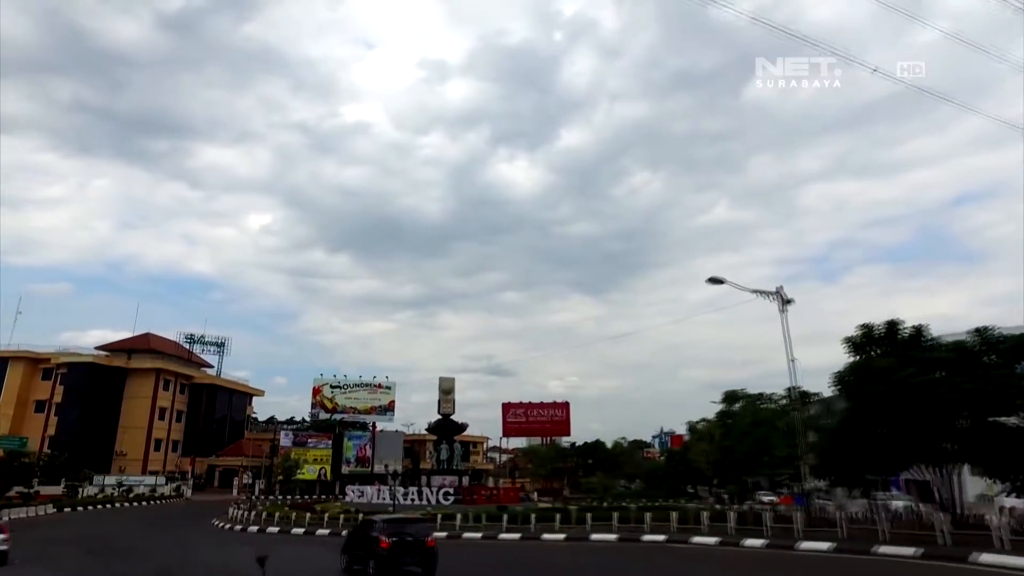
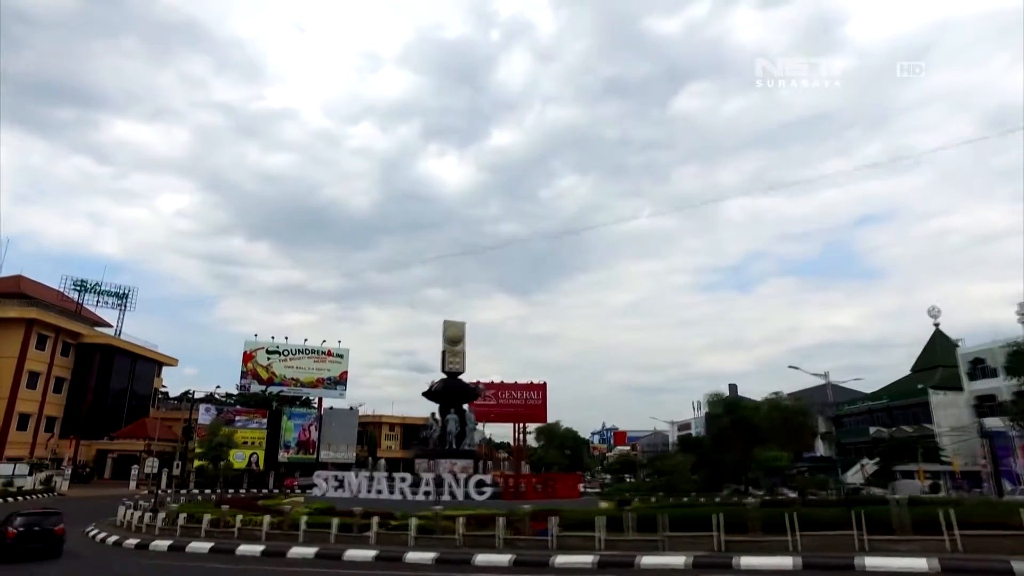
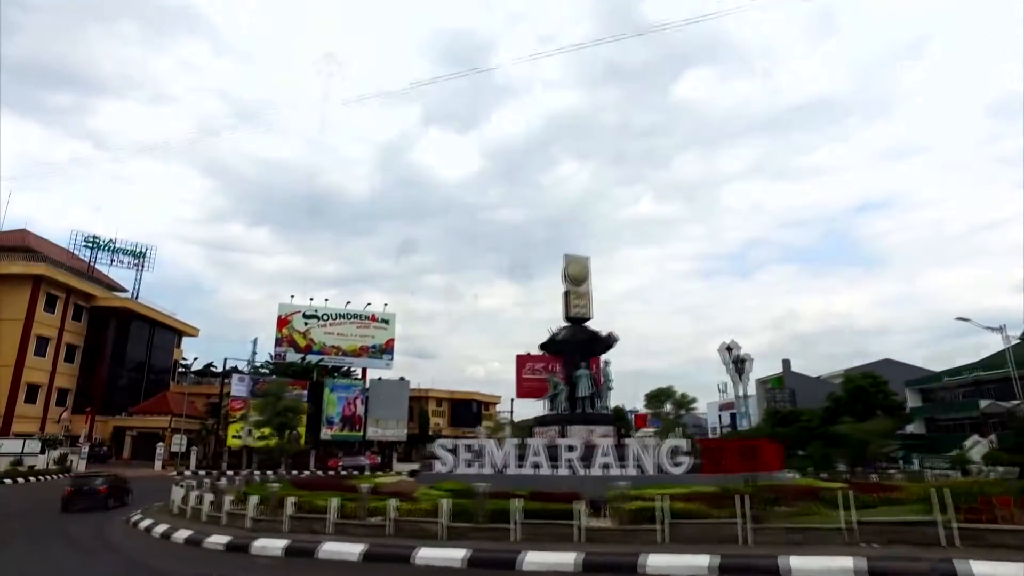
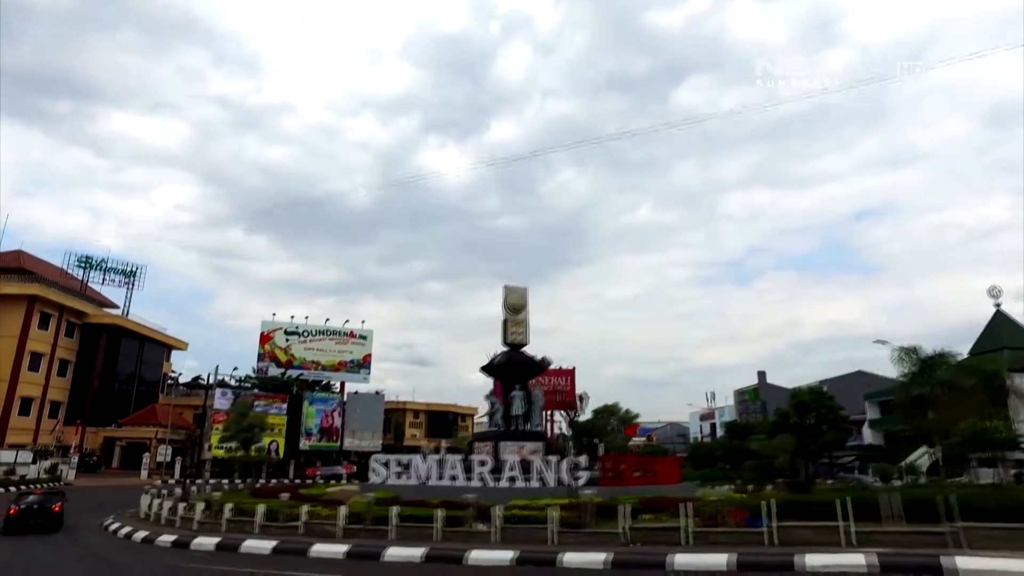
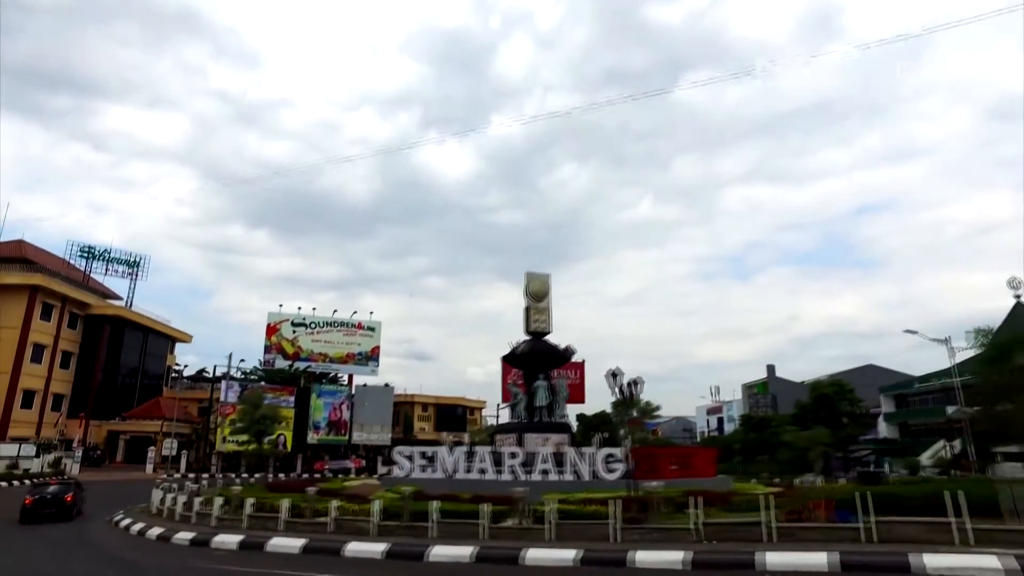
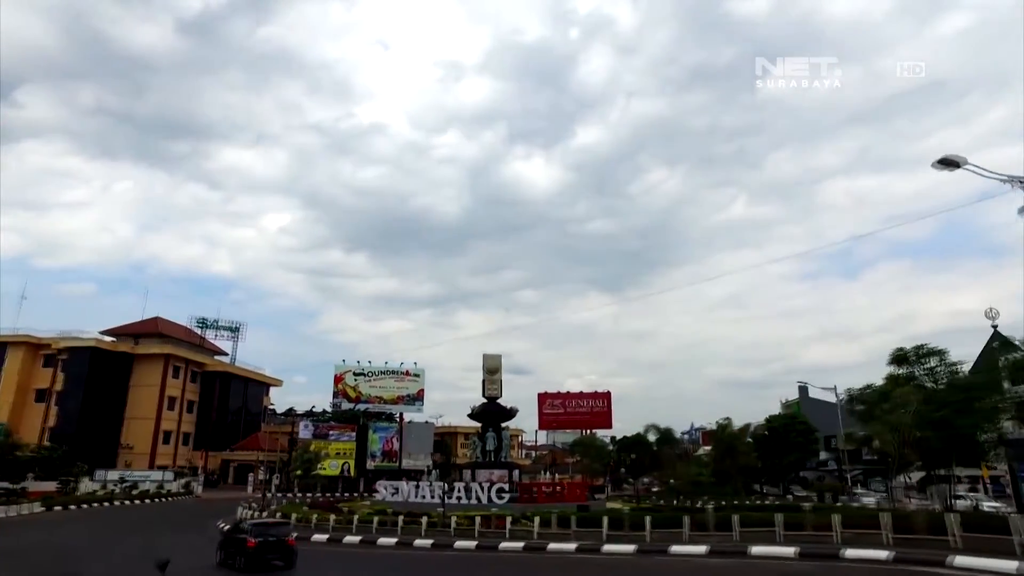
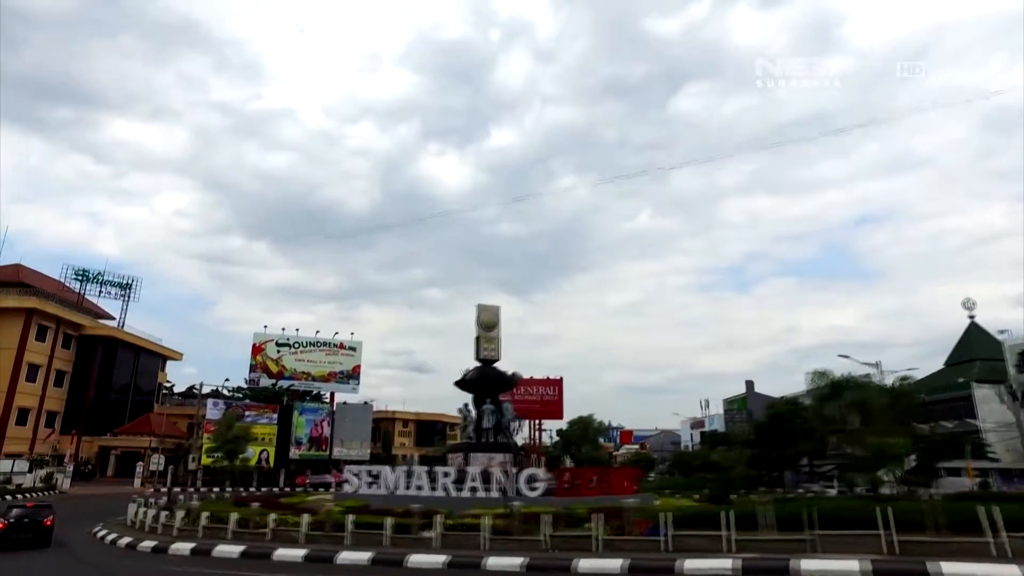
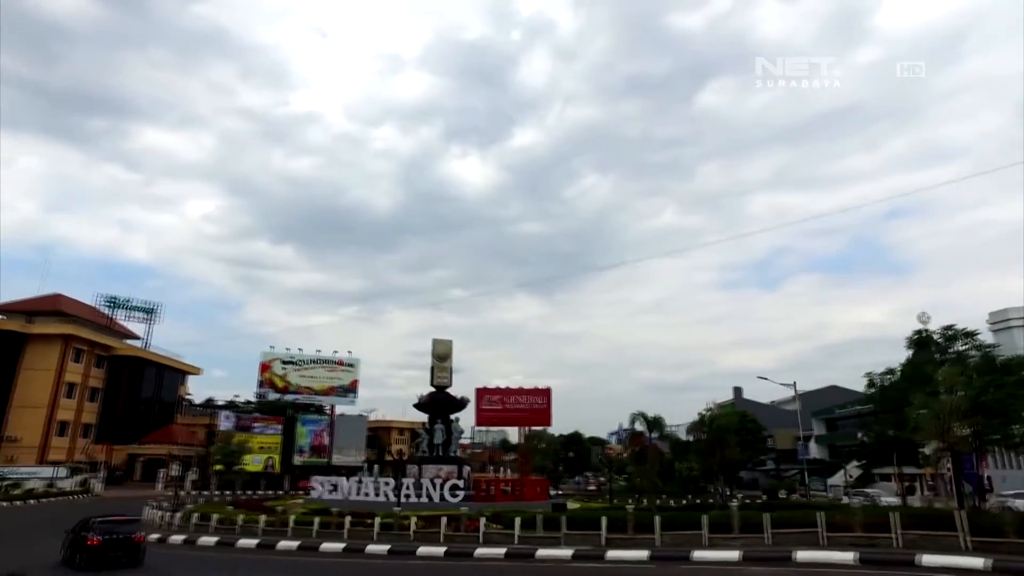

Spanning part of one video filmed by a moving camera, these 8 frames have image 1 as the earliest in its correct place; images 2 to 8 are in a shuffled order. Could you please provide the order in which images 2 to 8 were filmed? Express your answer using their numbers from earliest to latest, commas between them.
6, 8, 2, 7, 4, 5, 3
